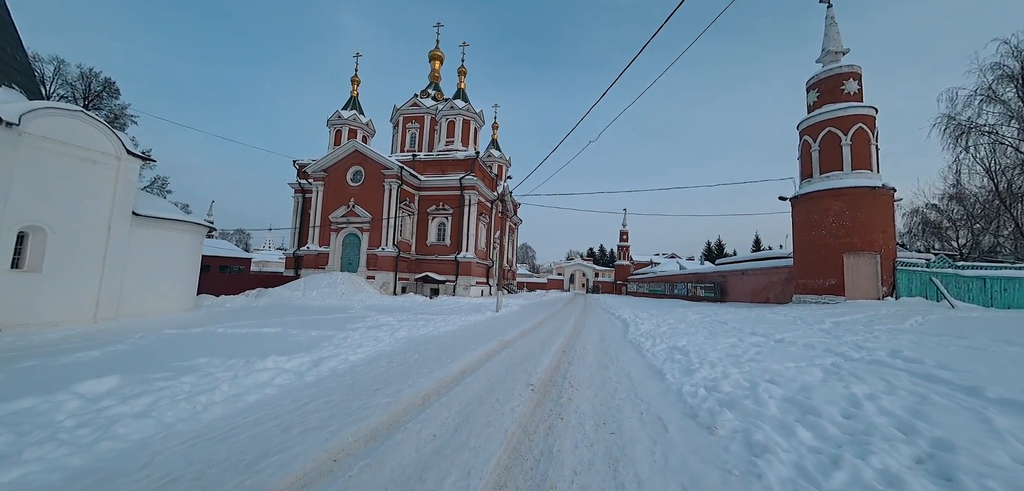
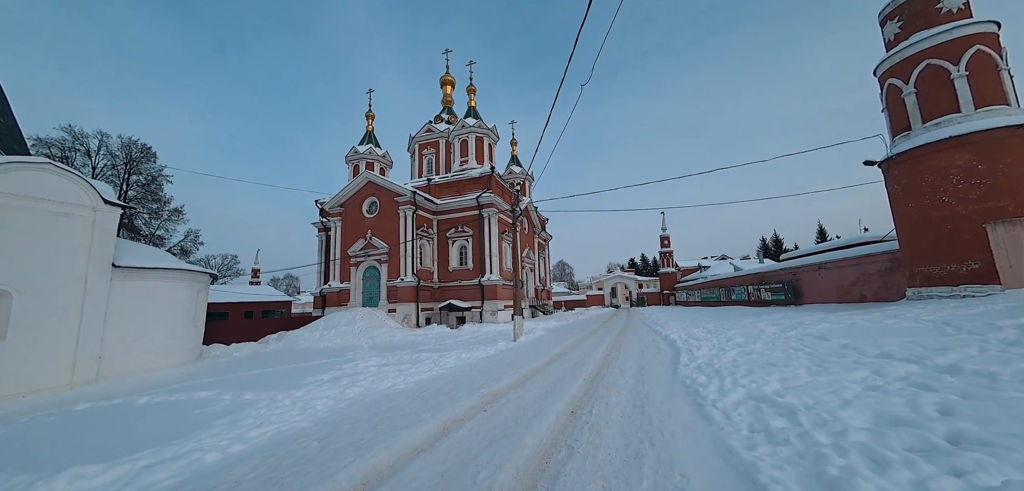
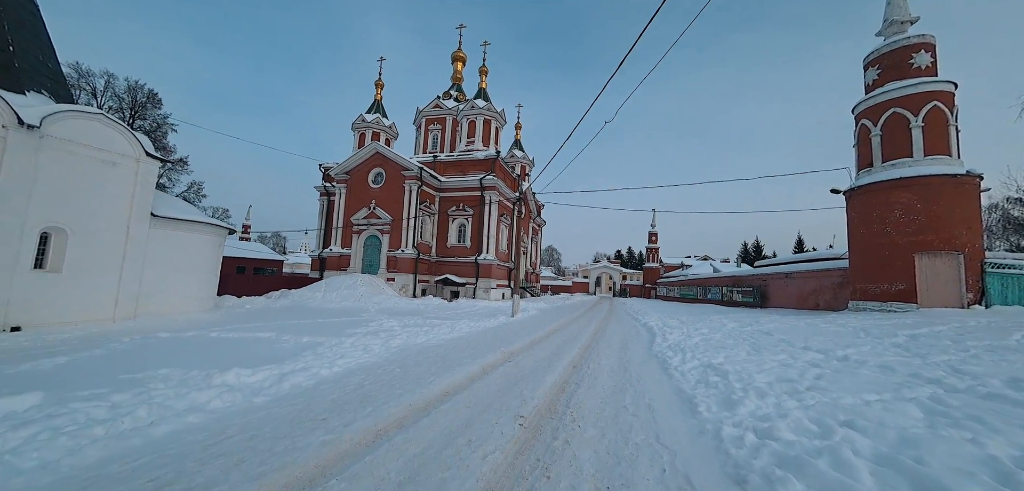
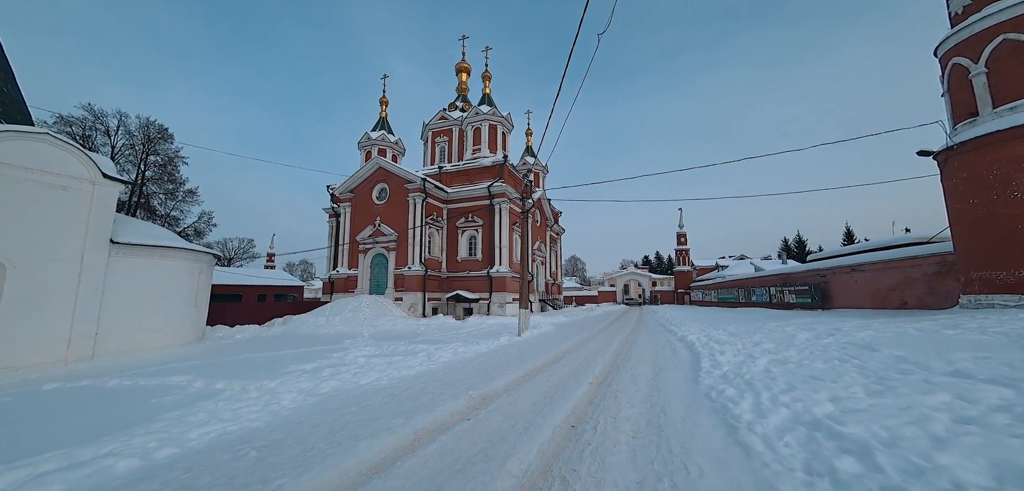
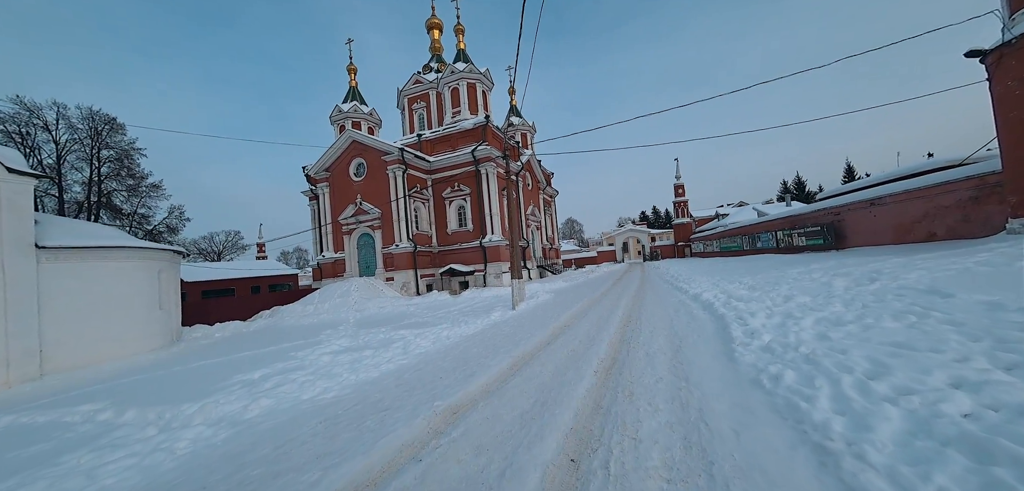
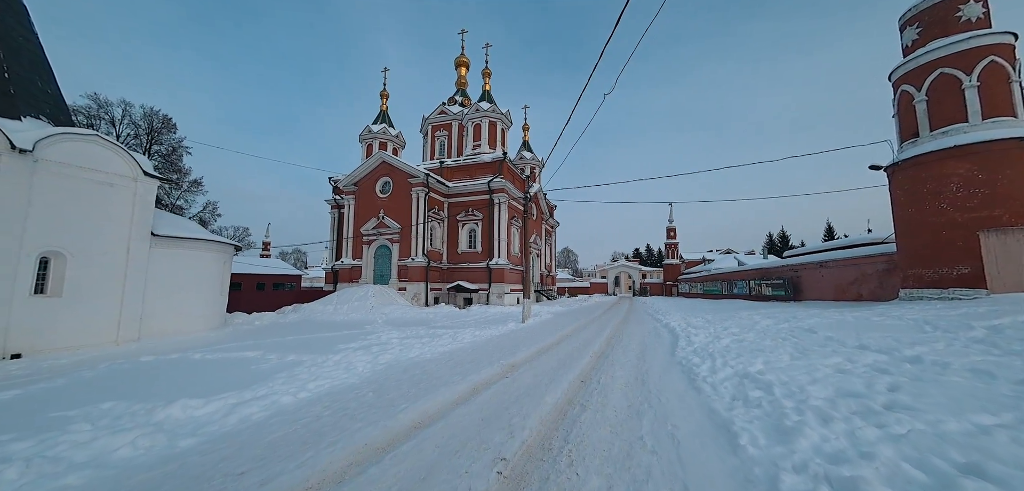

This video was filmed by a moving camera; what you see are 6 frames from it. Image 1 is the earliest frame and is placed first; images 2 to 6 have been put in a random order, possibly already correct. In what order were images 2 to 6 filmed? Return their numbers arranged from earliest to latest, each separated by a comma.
3, 6, 2, 4, 5
